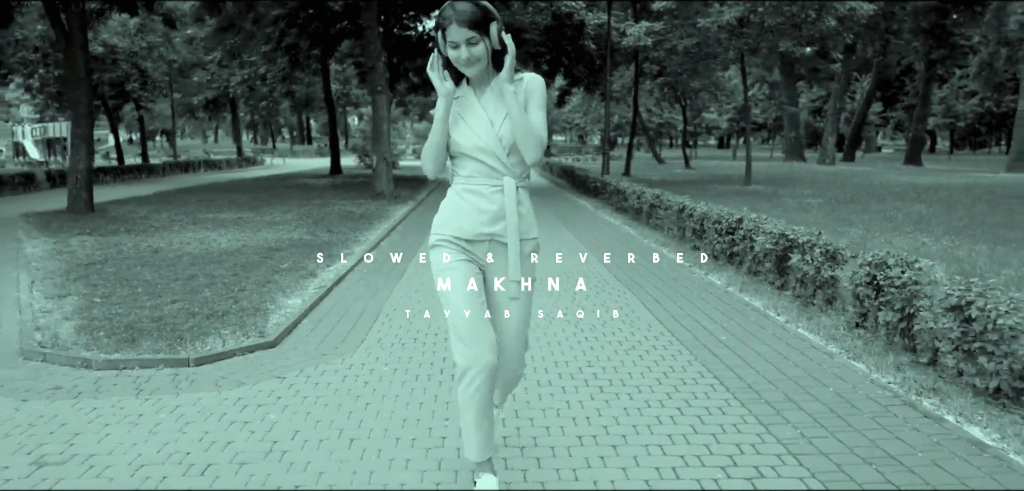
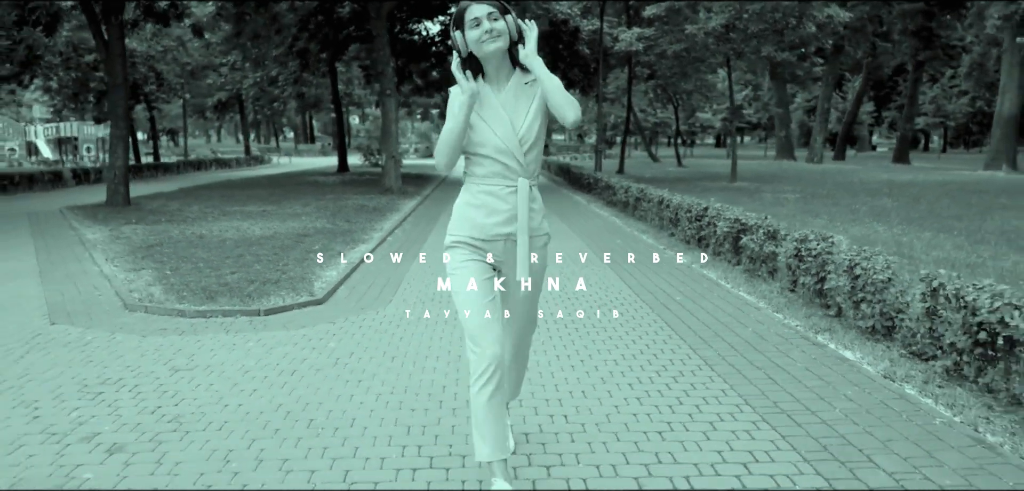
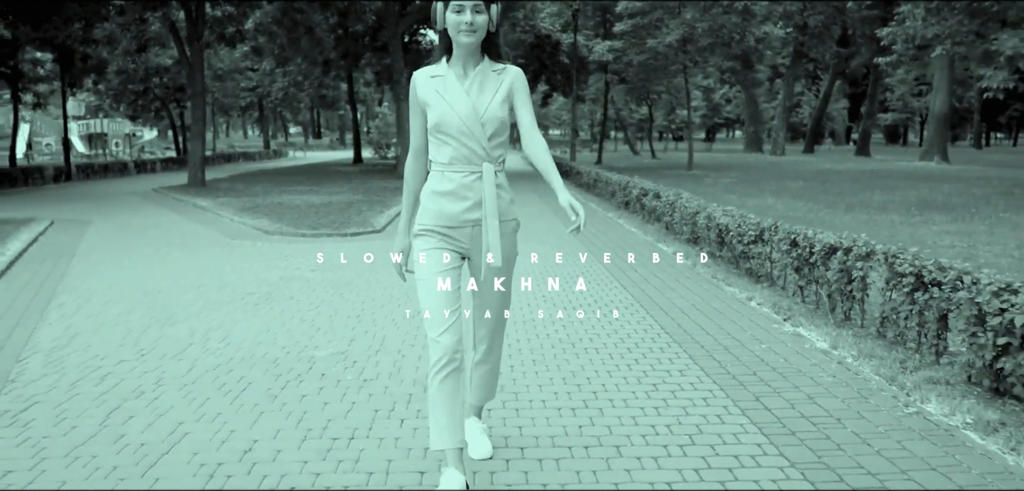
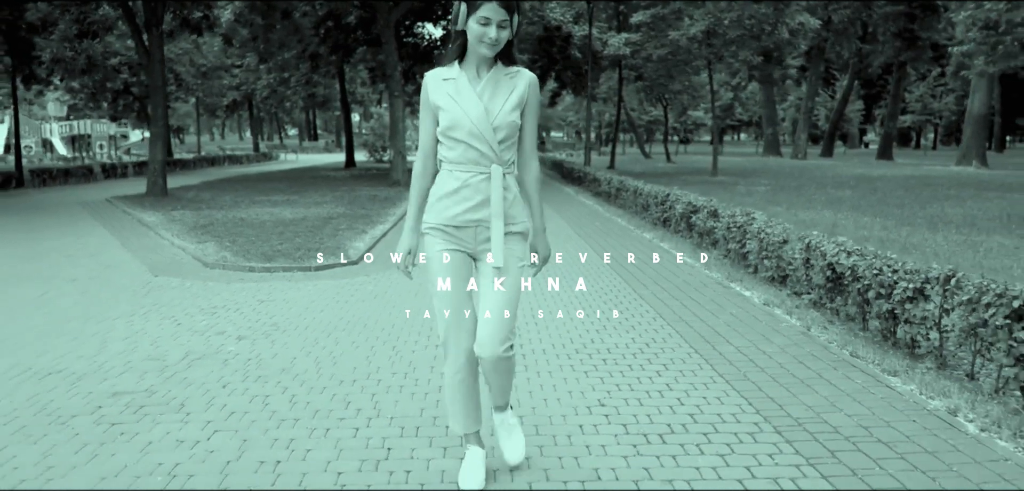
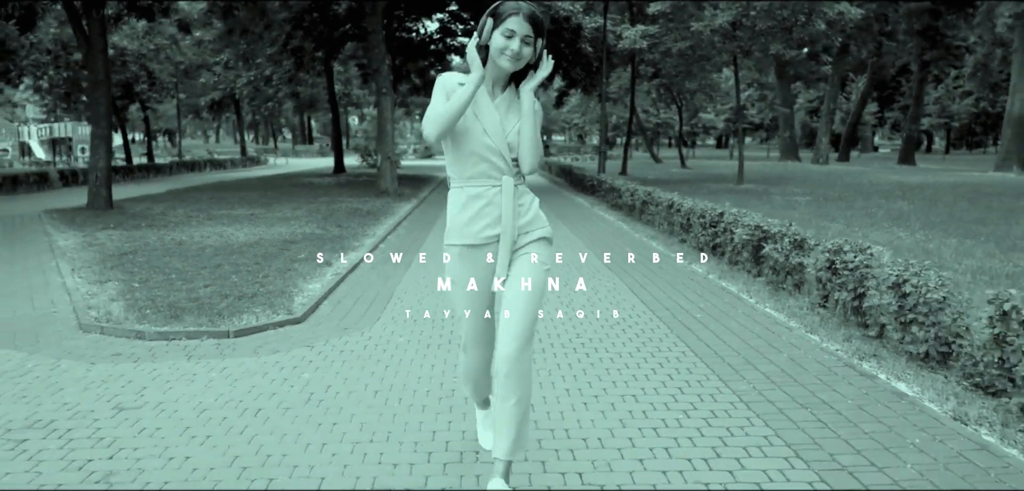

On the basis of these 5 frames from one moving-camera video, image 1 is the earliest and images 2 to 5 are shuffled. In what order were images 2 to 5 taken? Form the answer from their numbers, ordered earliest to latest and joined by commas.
5, 2, 4, 3
